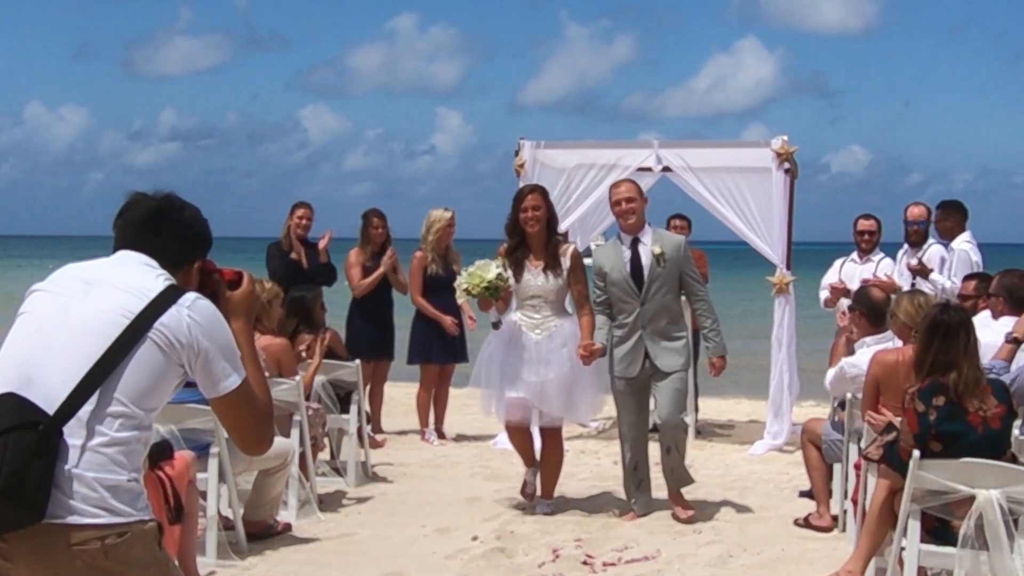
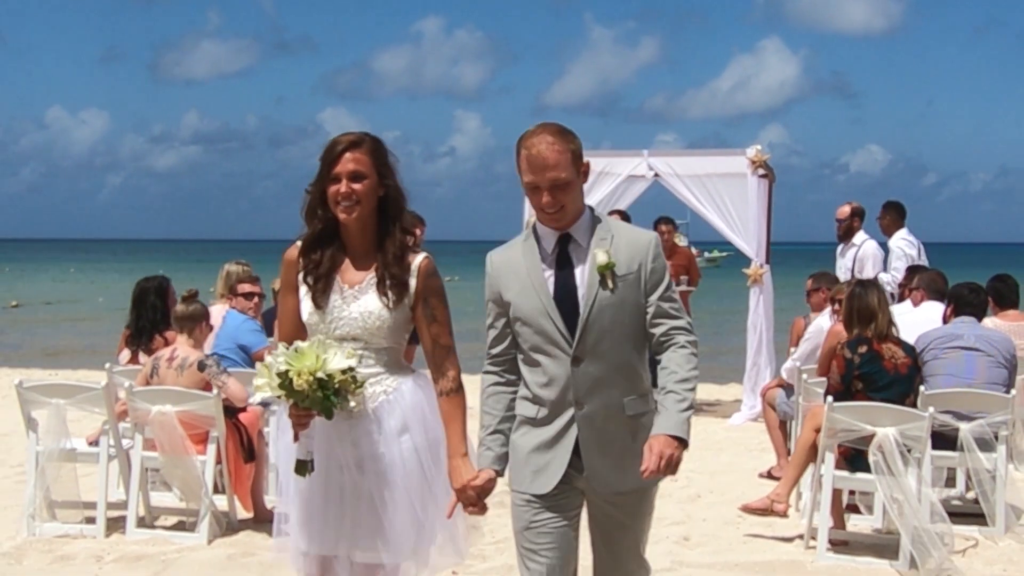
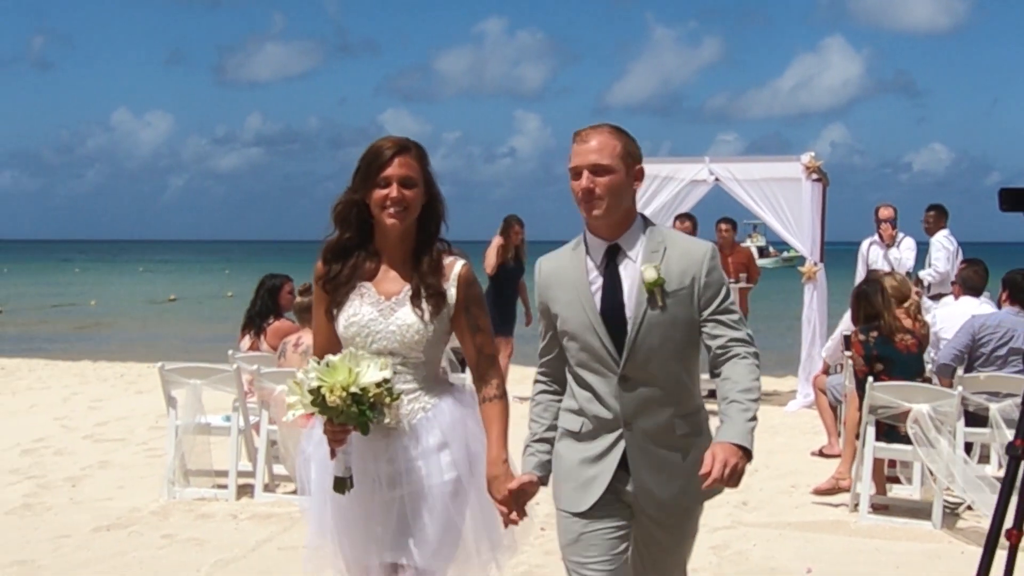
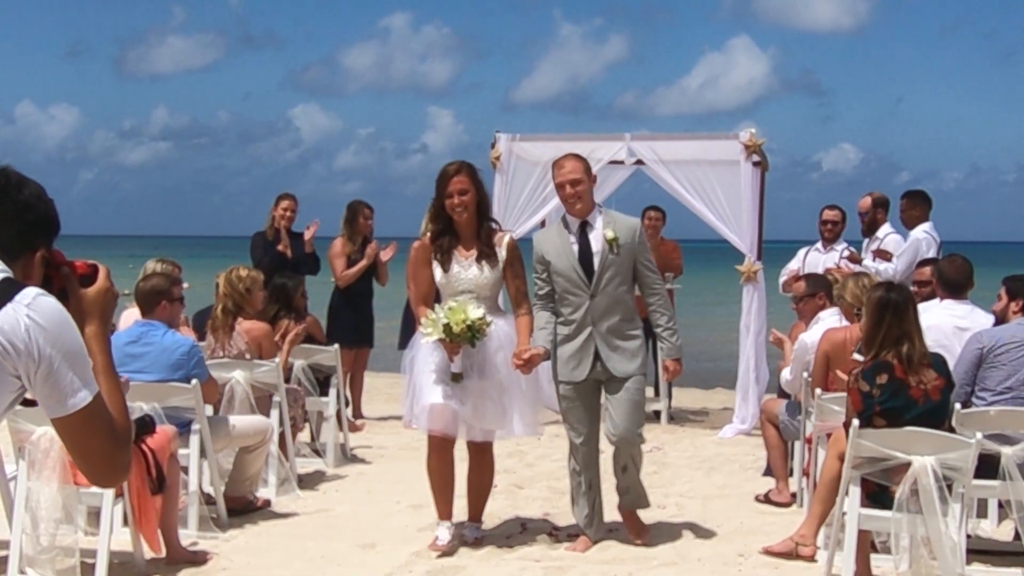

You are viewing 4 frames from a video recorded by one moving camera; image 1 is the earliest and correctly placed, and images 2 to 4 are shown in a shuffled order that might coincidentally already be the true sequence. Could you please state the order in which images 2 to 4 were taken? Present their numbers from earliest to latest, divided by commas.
4, 2, 3
